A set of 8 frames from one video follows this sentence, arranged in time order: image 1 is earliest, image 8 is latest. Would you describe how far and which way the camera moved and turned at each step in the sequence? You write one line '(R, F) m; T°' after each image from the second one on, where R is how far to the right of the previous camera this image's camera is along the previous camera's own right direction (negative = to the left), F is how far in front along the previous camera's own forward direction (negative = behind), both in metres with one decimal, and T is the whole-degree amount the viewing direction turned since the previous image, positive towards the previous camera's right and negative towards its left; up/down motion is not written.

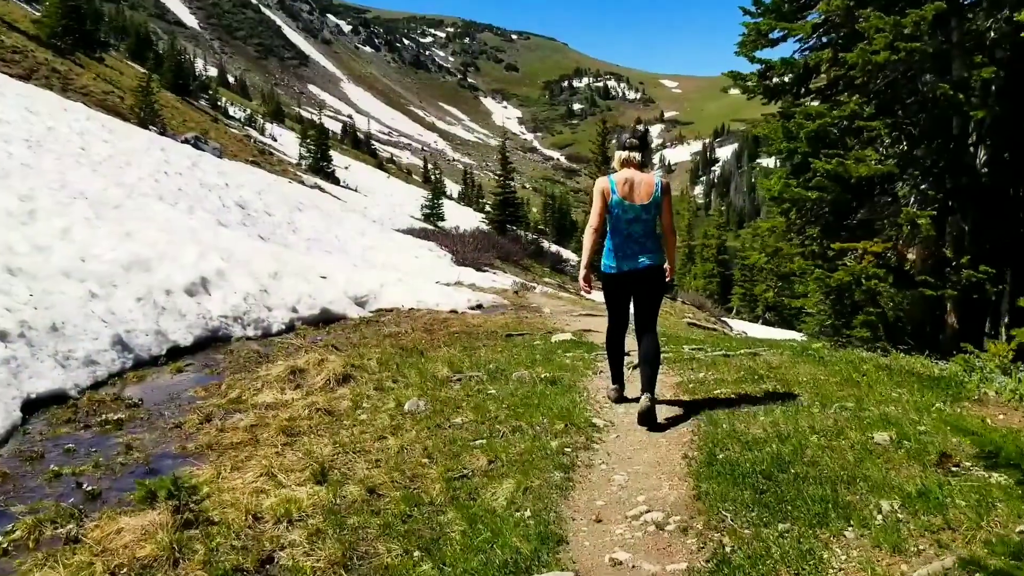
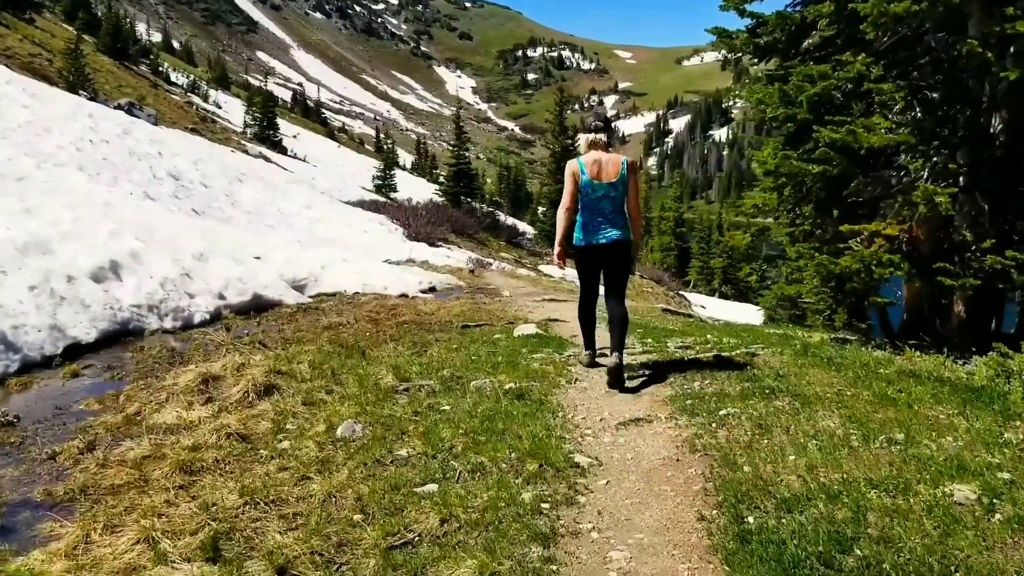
(0.0, +1.4) m; +3°
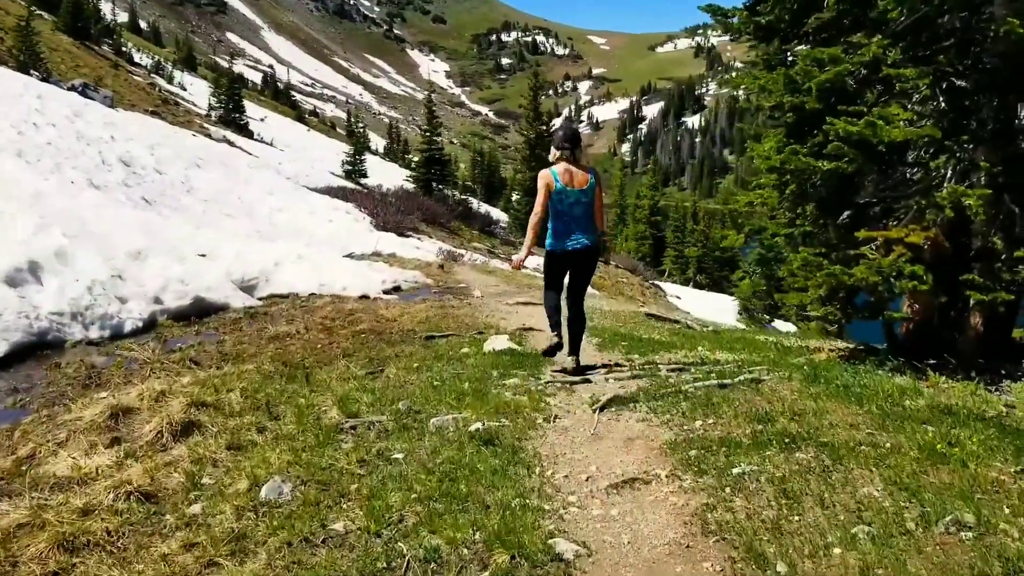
(0.0, +1.1) m; +2°
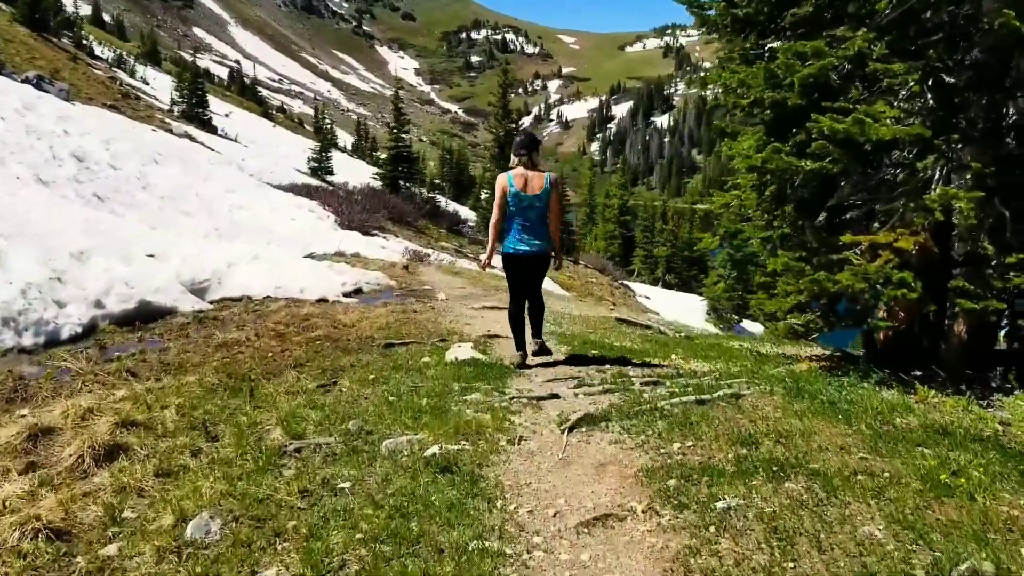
(0.0, +0.5) m; +2°
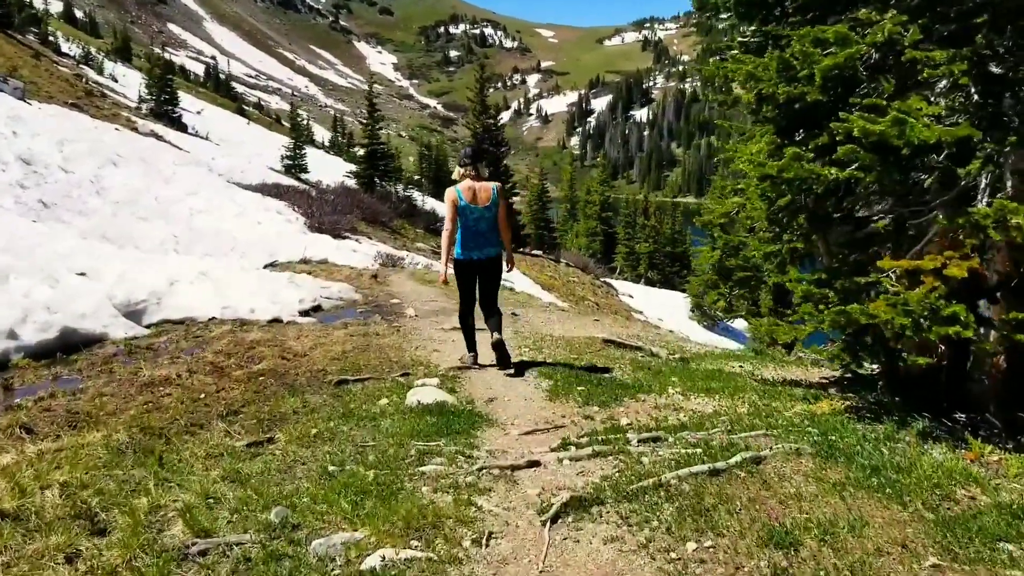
(+0.1, +1.2) m; +1°
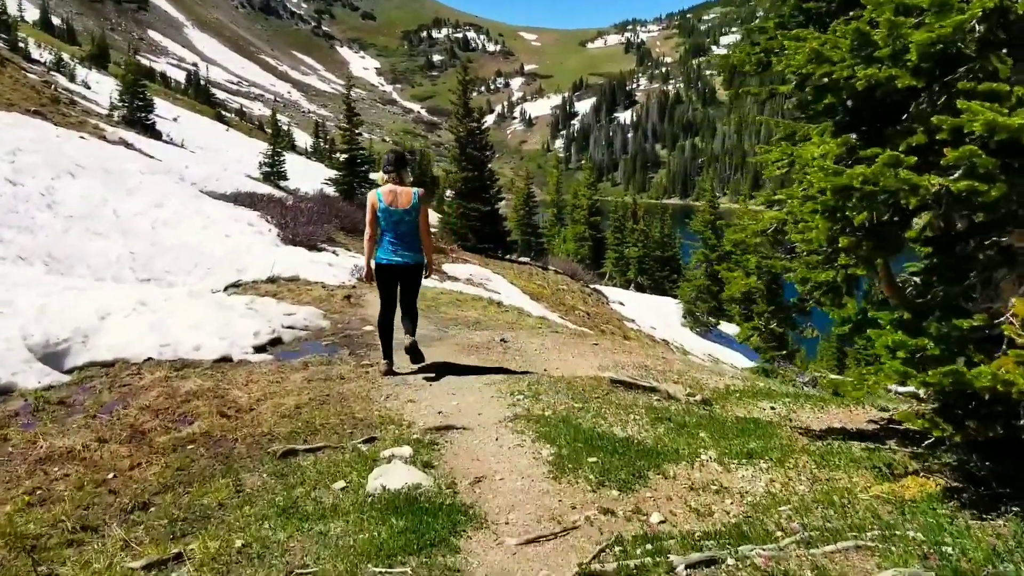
(0.0, +1.6) m; +1°
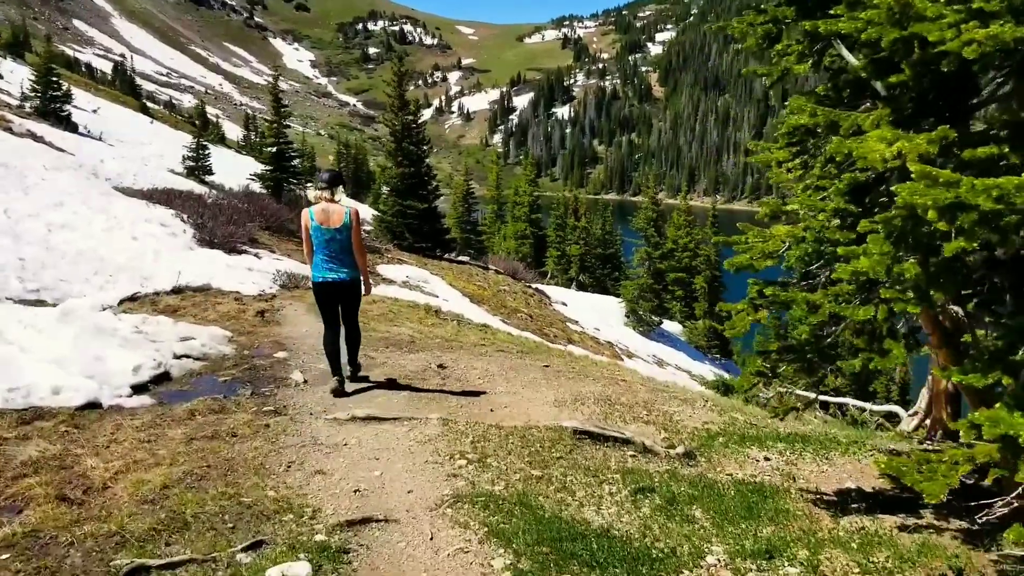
(0.0, +1.7) m; +4°
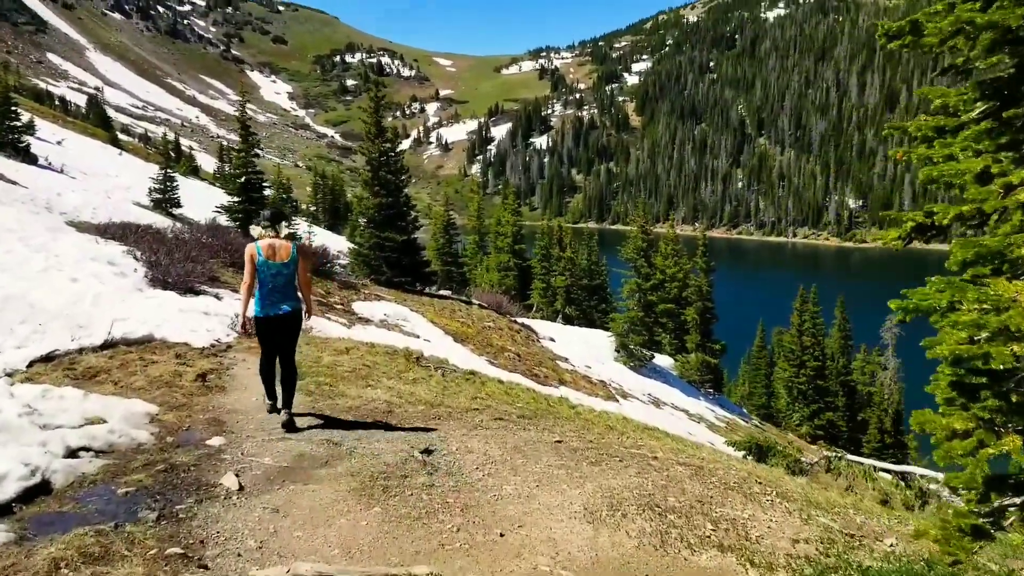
(-0.2, +2.4) m; +1°
